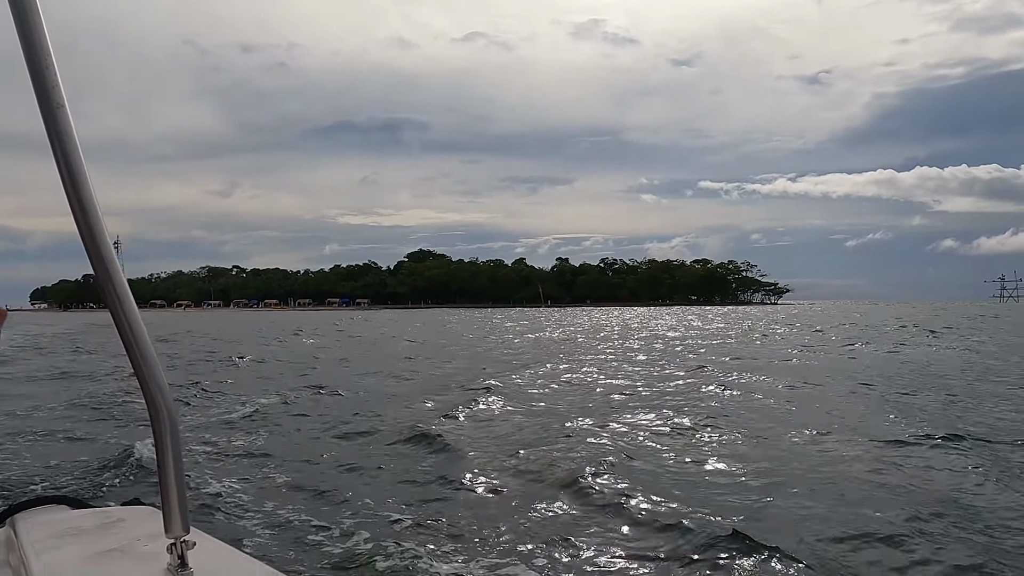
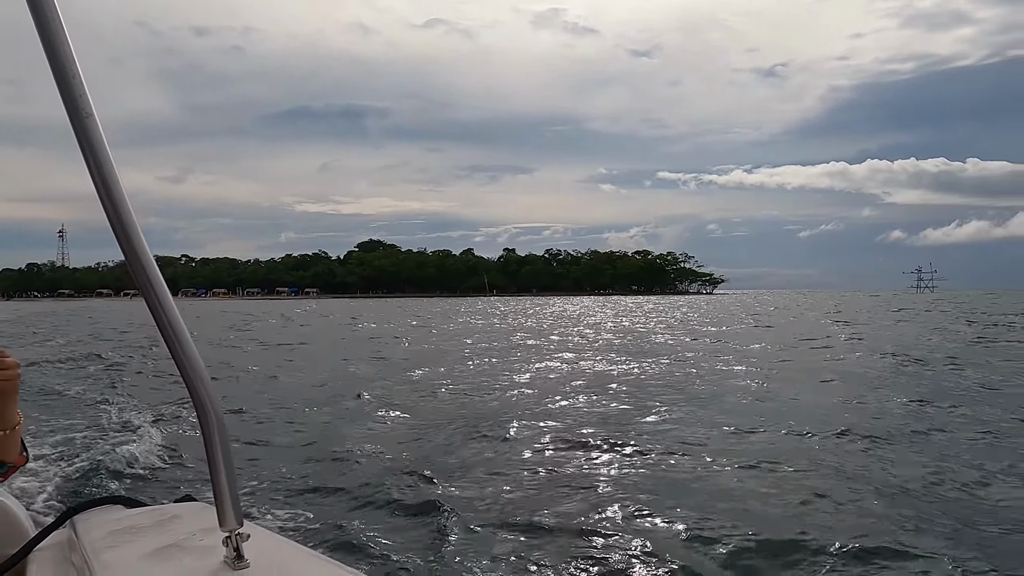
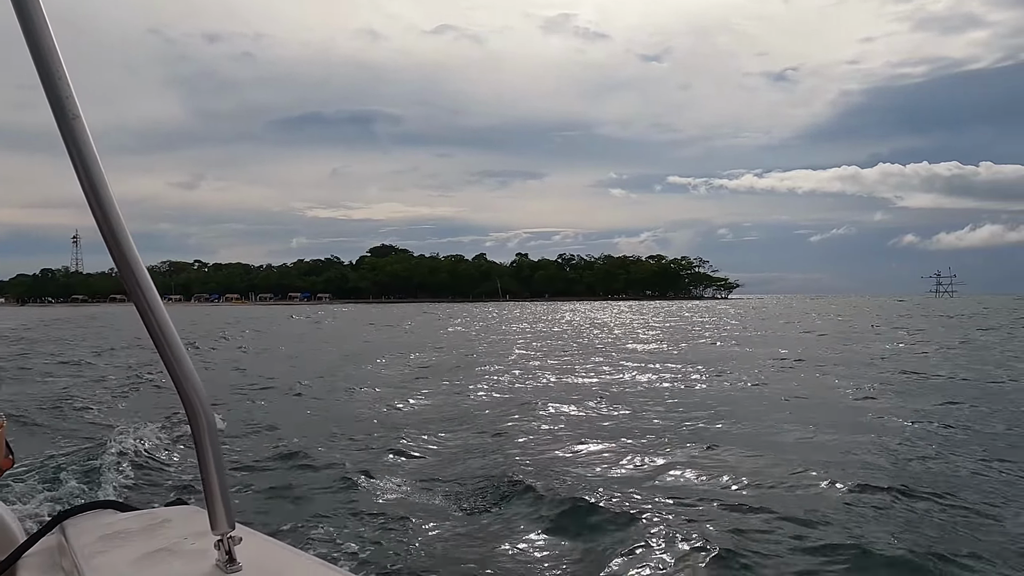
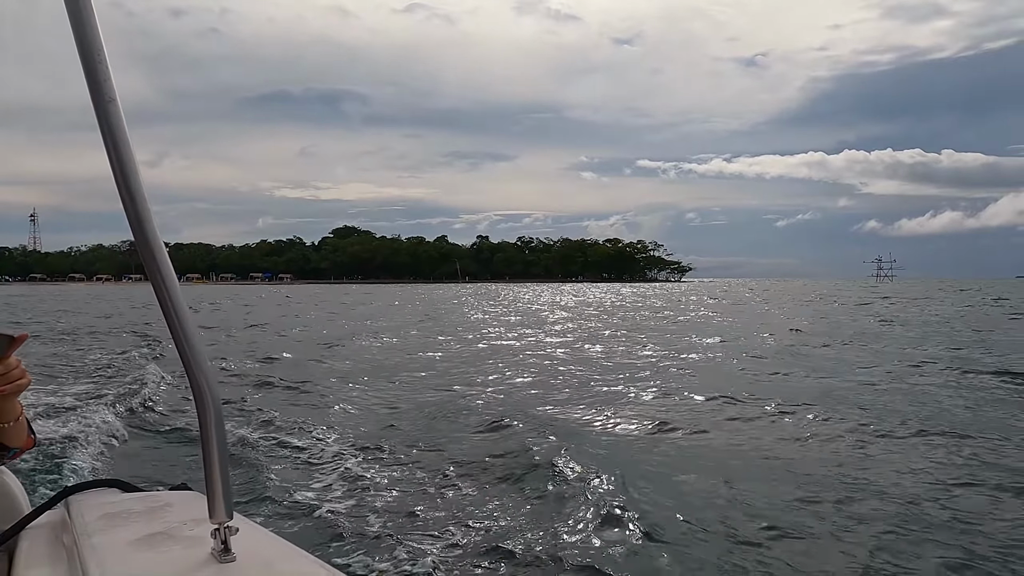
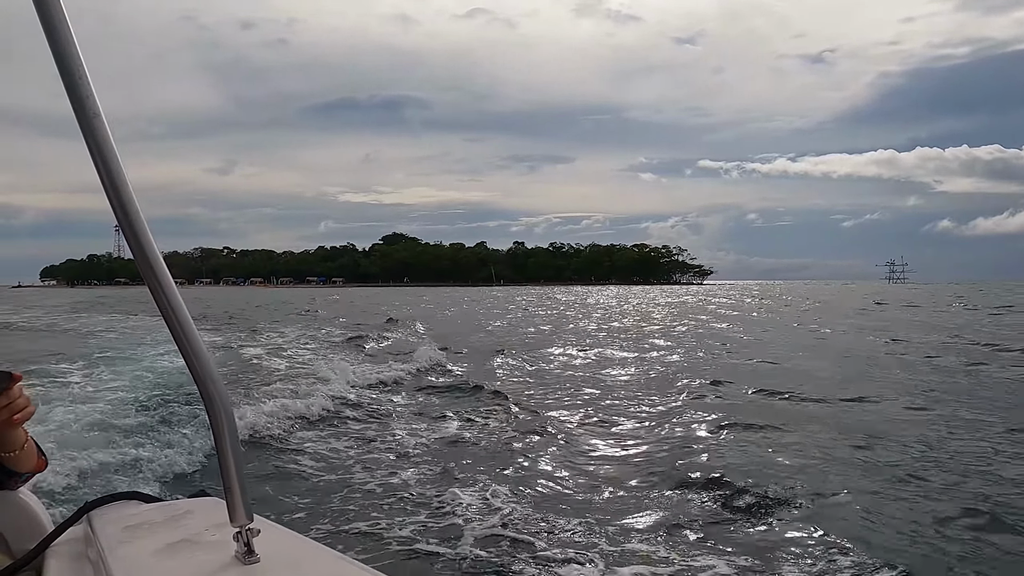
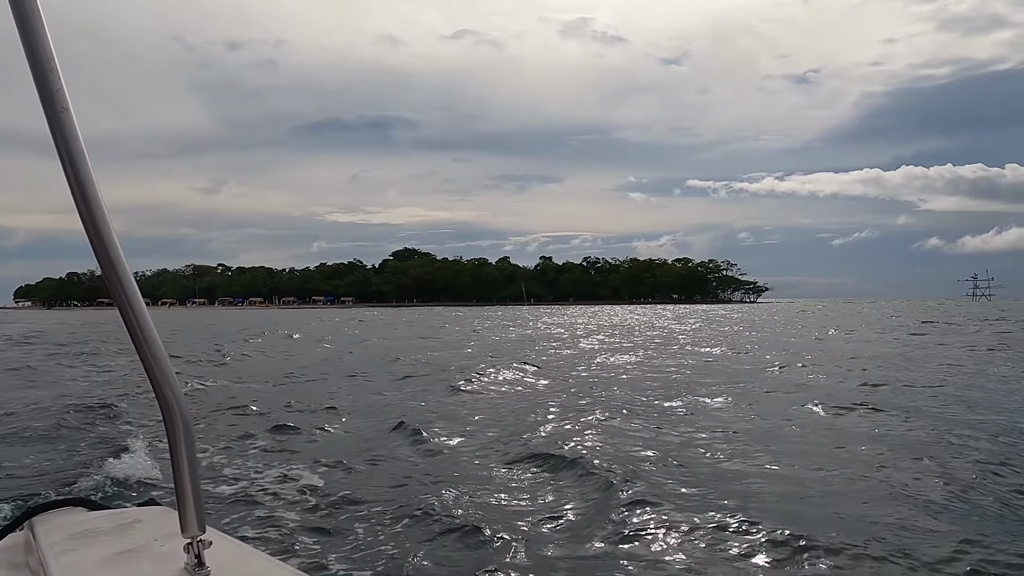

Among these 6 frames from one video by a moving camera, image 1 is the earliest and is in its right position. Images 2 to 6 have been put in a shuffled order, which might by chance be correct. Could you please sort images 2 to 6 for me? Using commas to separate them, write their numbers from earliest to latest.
6, 3, 2, 4, 5
